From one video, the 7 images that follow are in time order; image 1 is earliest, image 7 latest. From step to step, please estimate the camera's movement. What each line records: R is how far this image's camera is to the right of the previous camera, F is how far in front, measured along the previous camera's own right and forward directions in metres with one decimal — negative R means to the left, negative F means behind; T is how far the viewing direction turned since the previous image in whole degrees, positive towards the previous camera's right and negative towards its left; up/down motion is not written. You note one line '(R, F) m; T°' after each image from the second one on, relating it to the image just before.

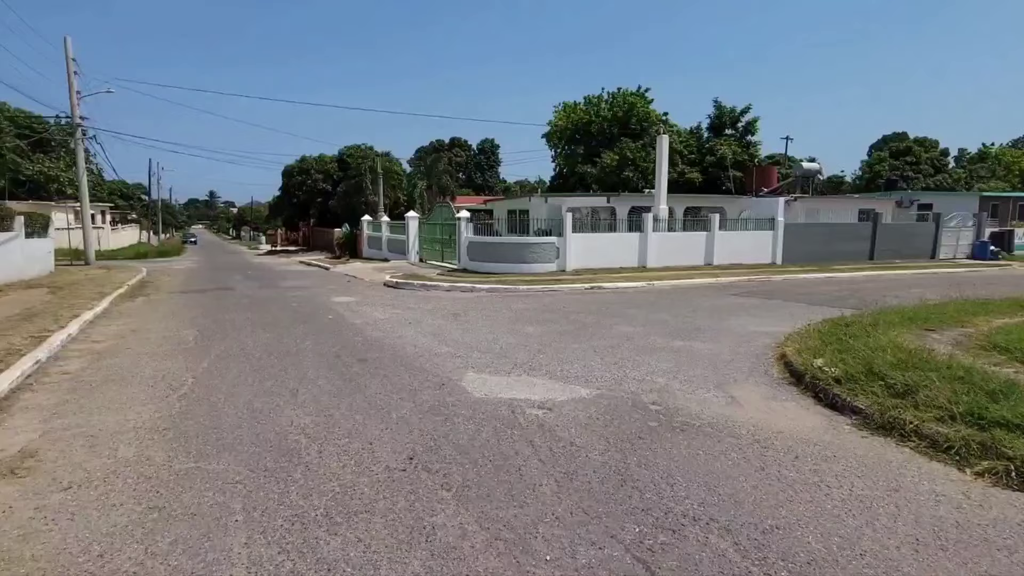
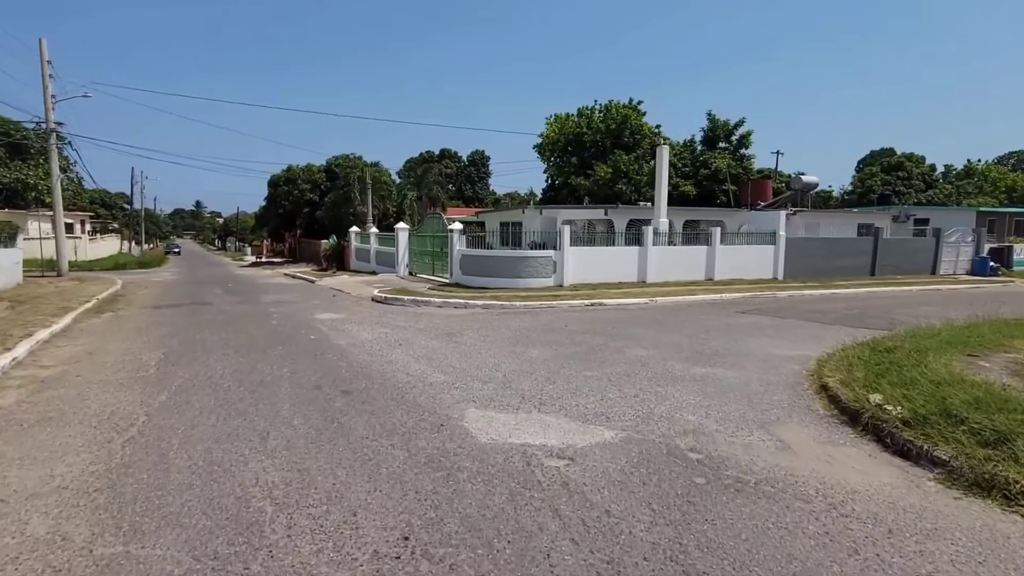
(-0.2, +0.9) m; +1°
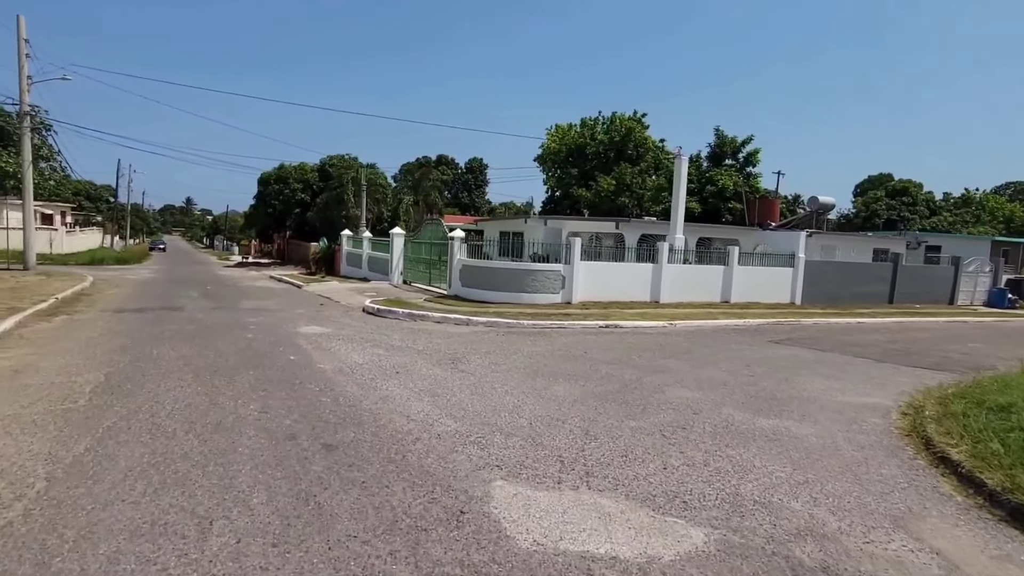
(-0.4, +1.6) m; +1°
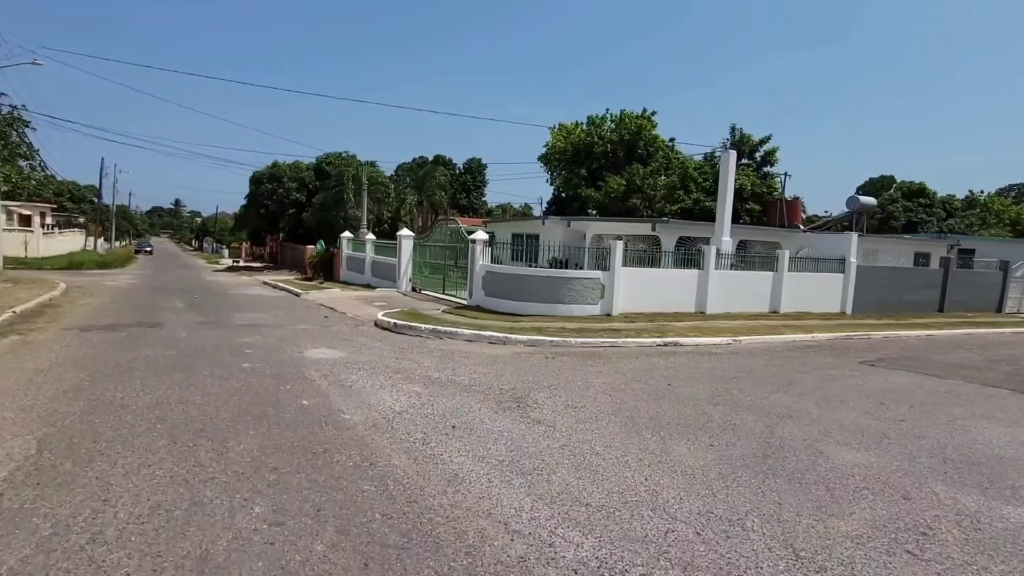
(-1.0, +2.2) m; +1°
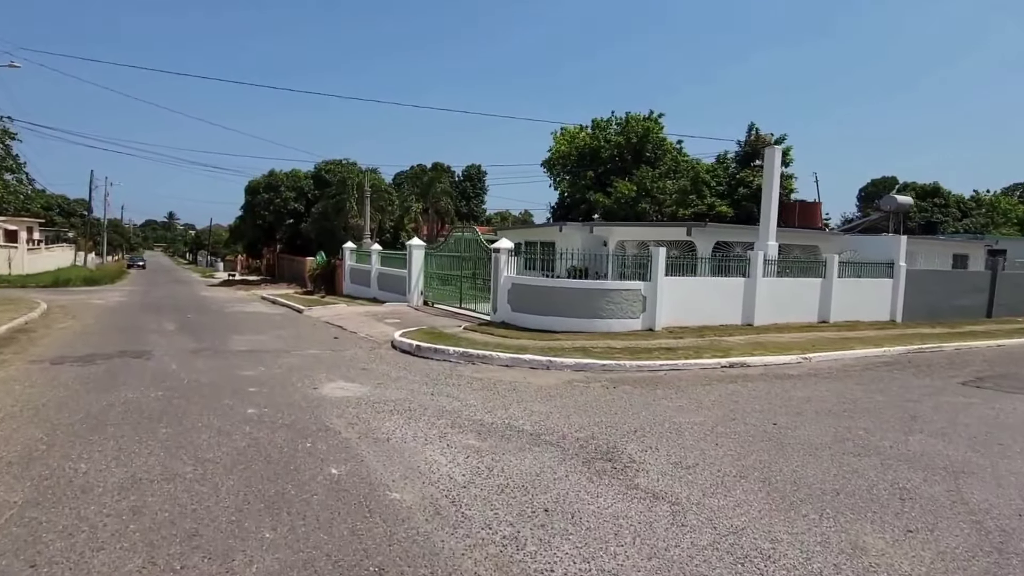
(-0.8, +1.7) m; 0°
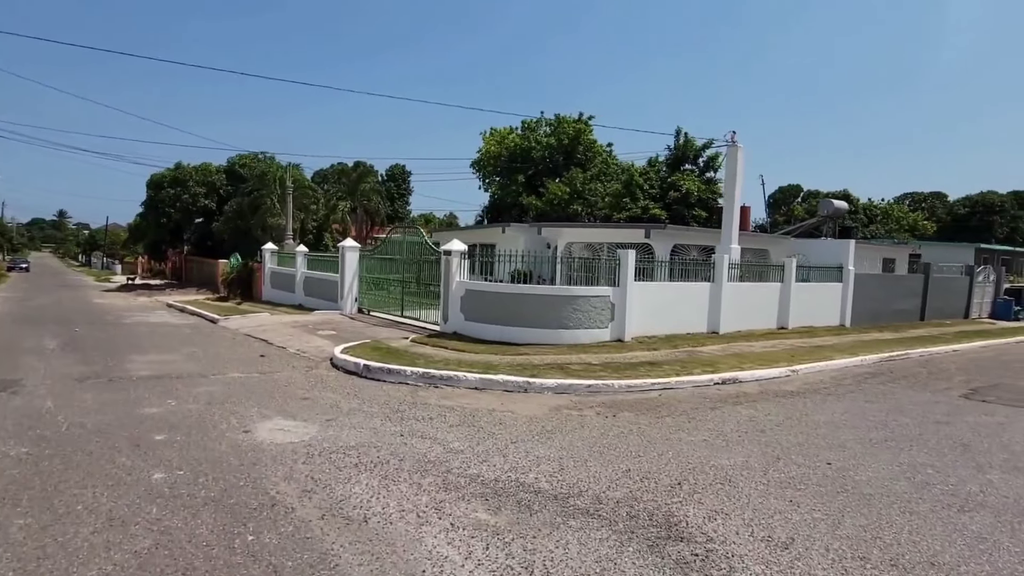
(-0.7, +1.6) m; +7°
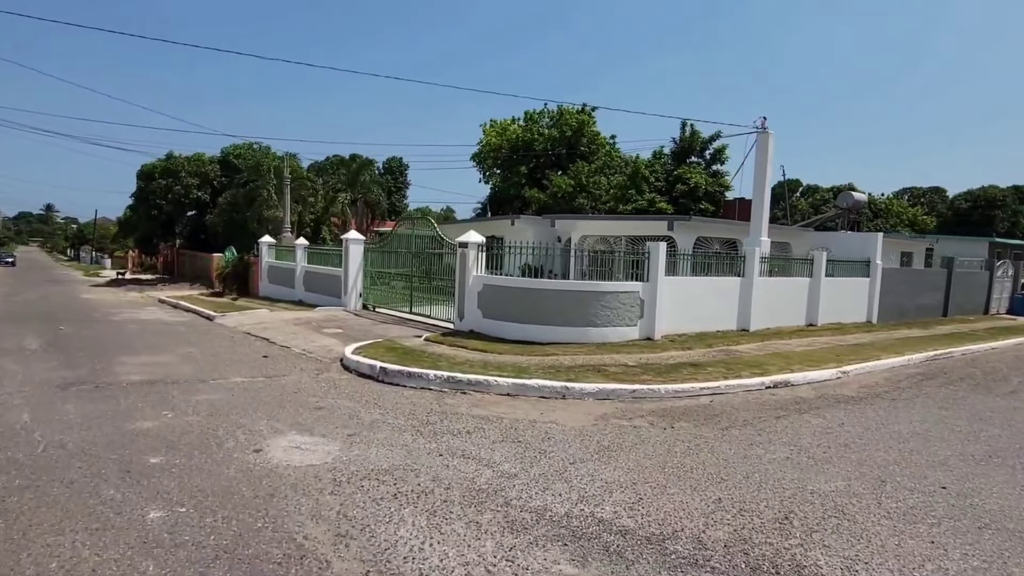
(-0.5, +0.9) m; +1°
